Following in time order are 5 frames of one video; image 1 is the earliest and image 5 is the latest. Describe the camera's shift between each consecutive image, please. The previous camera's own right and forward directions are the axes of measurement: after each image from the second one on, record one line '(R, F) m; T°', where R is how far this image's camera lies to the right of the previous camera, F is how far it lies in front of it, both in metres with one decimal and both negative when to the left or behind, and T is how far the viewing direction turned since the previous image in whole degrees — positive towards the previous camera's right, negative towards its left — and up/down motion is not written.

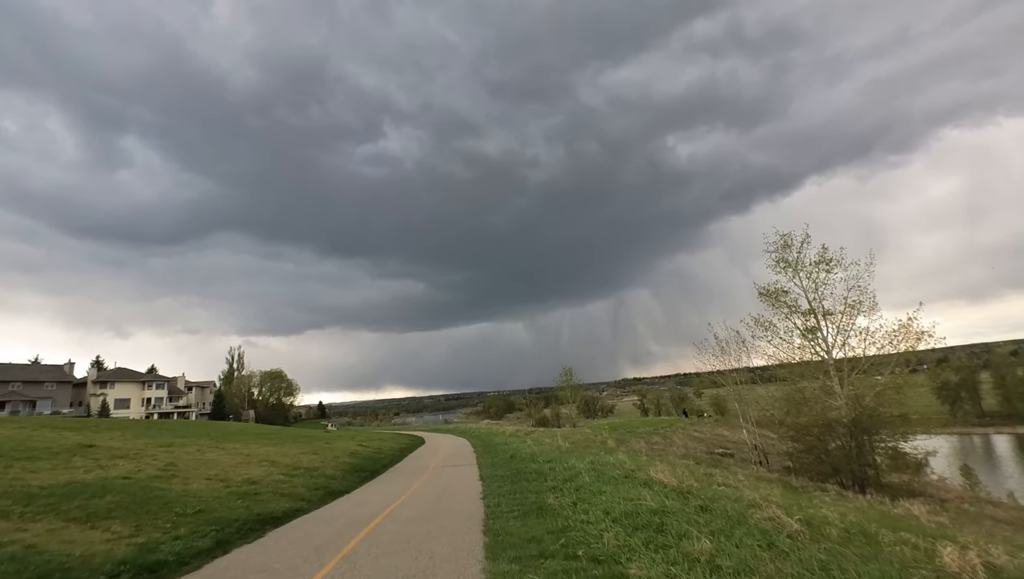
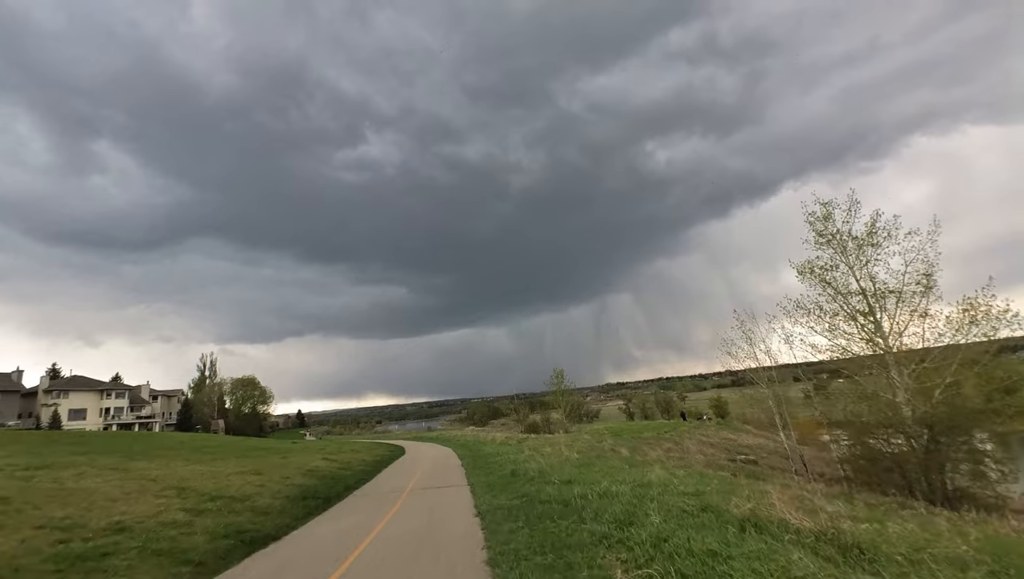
(-0.6, +5.2) m; +2°
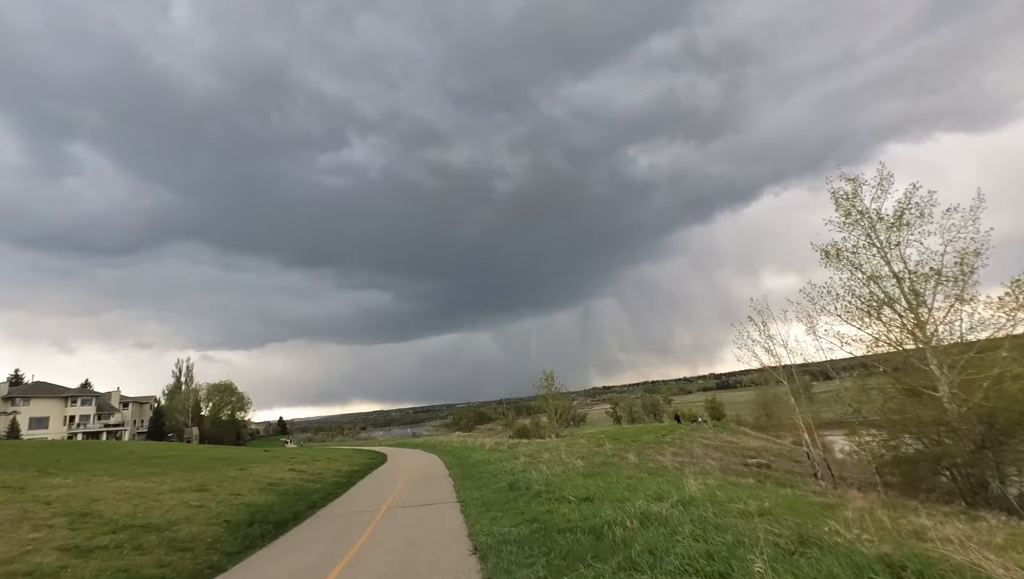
(-0.4, +3.1) m; +2°
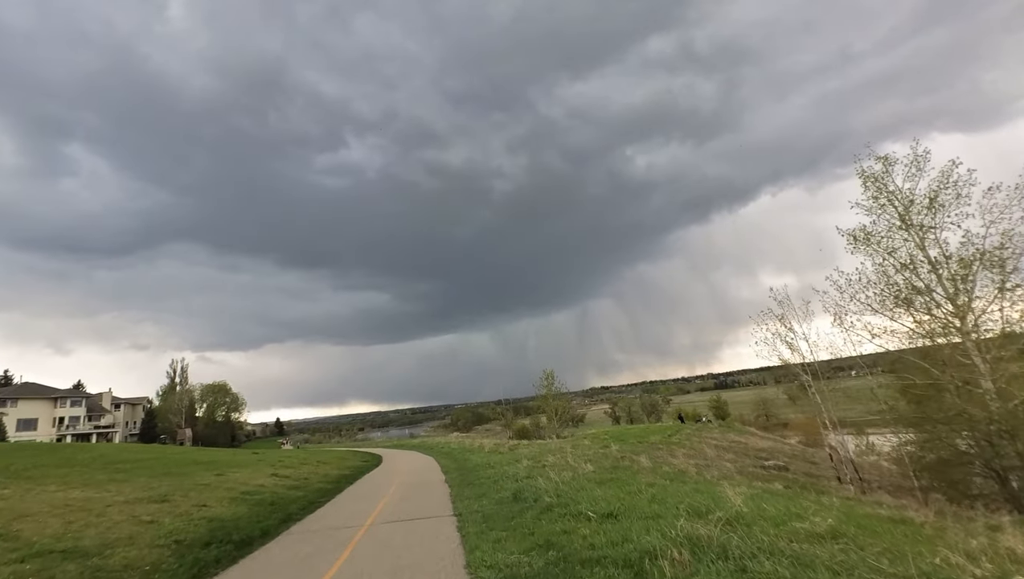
(-0.1, +1.9) m; 0°
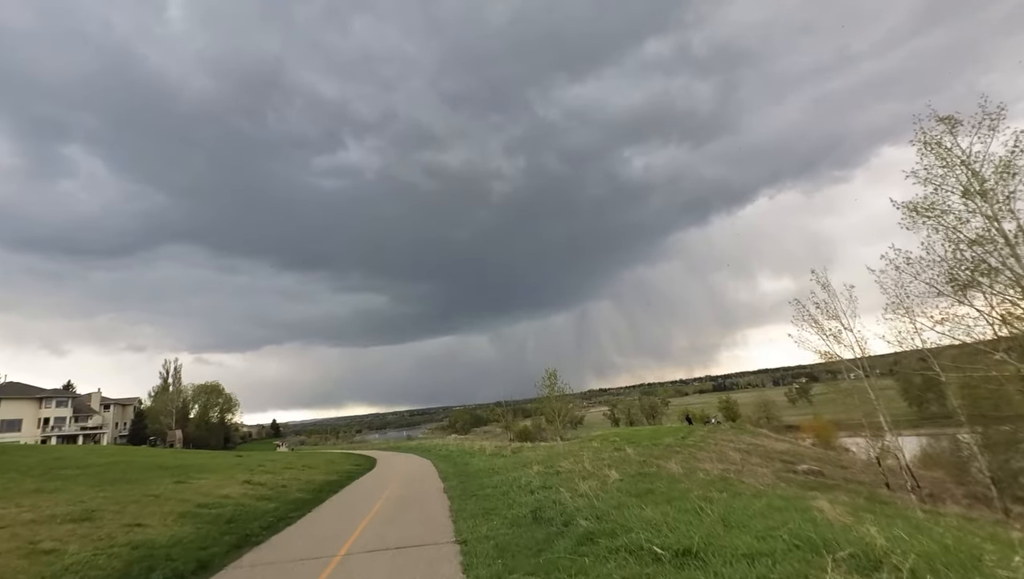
(-0.4, +2.9) m; 0°
